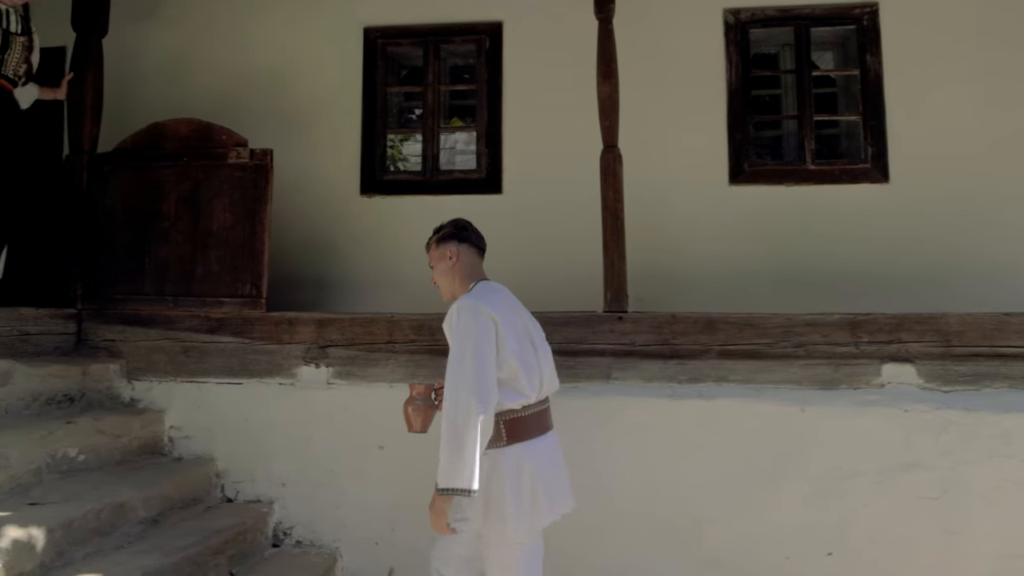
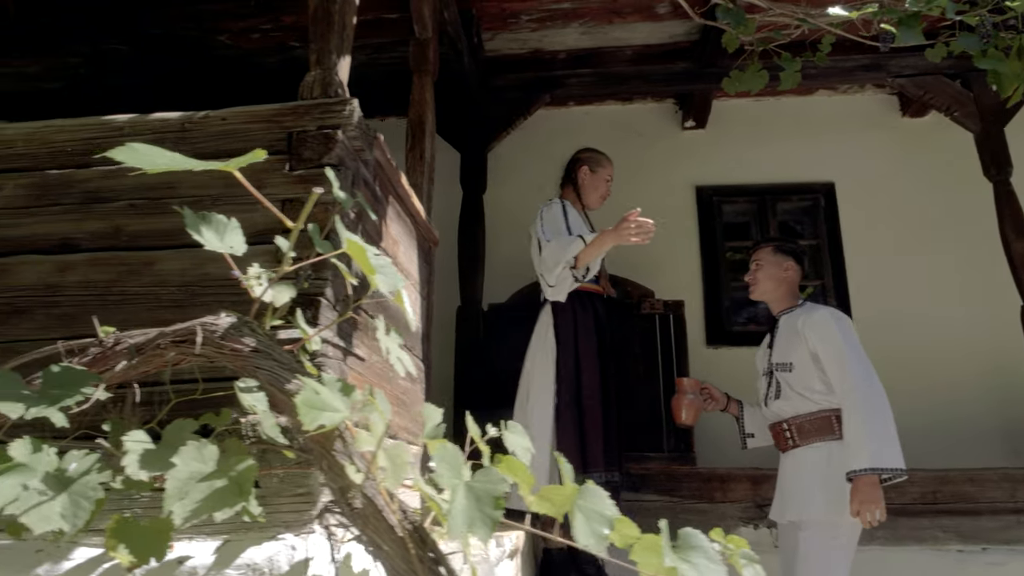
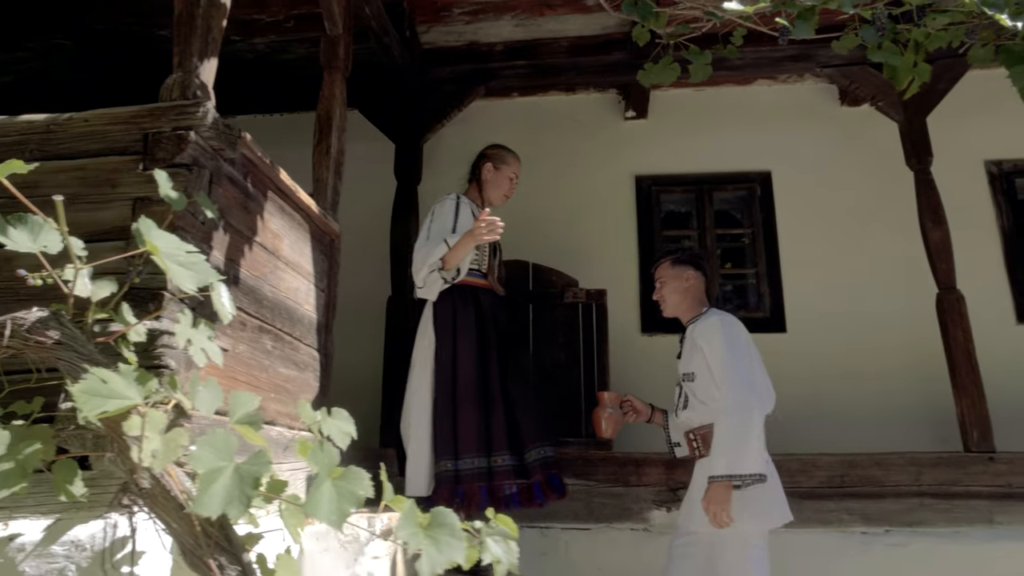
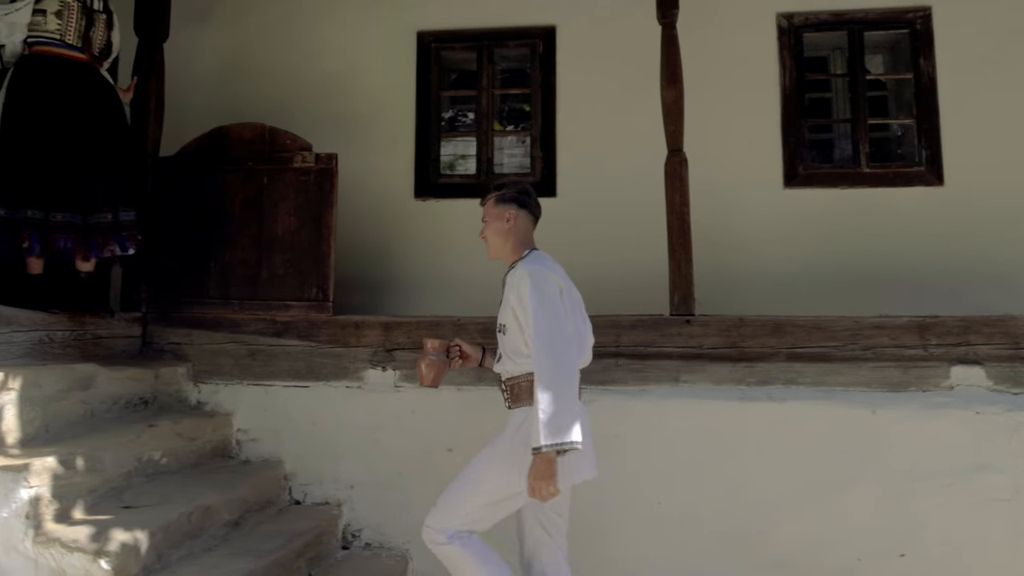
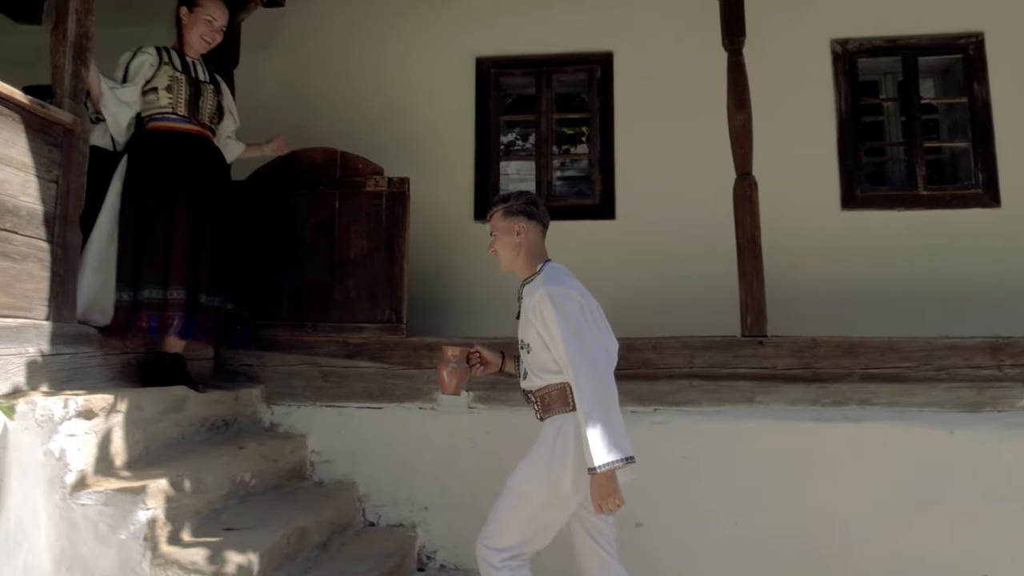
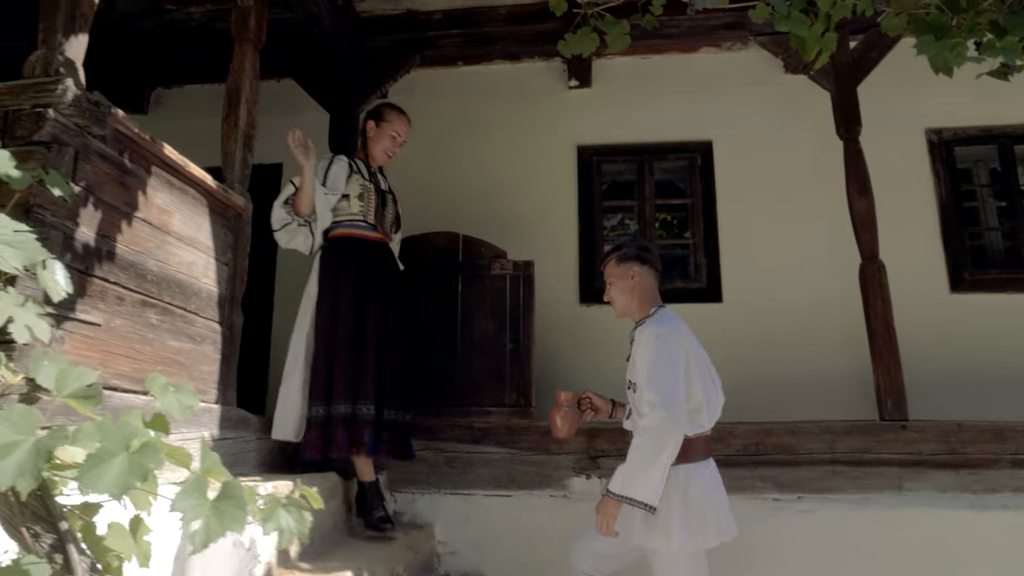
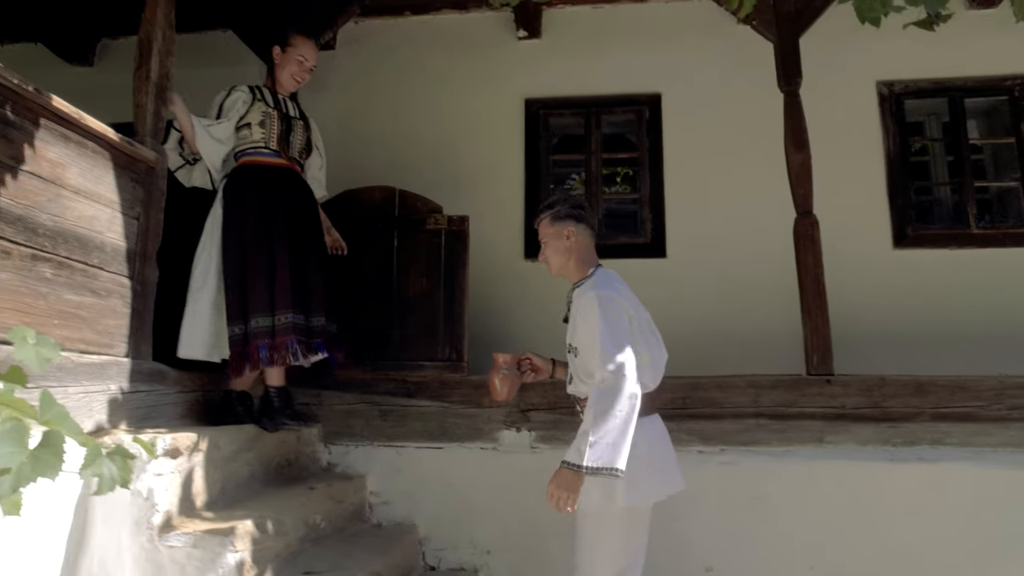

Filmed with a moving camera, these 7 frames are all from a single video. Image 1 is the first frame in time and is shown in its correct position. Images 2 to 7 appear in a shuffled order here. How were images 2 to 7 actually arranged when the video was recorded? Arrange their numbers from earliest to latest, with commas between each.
4, 5, 7, 6, 3, 2
